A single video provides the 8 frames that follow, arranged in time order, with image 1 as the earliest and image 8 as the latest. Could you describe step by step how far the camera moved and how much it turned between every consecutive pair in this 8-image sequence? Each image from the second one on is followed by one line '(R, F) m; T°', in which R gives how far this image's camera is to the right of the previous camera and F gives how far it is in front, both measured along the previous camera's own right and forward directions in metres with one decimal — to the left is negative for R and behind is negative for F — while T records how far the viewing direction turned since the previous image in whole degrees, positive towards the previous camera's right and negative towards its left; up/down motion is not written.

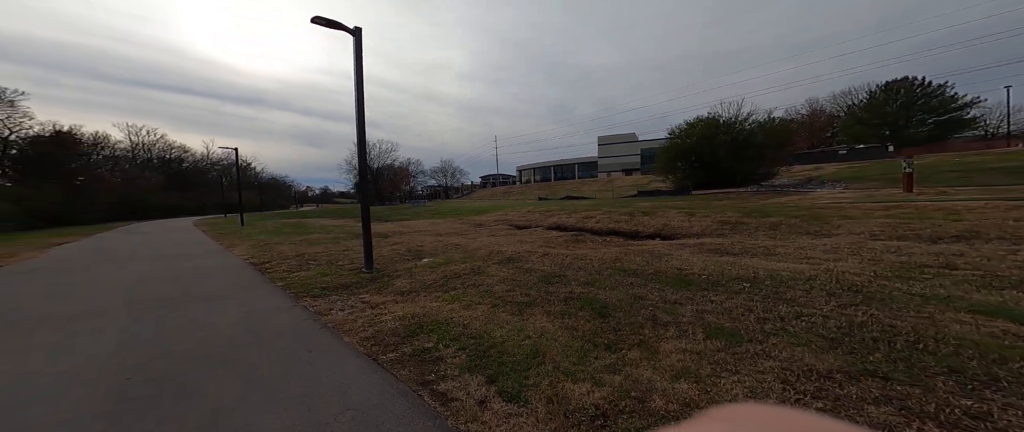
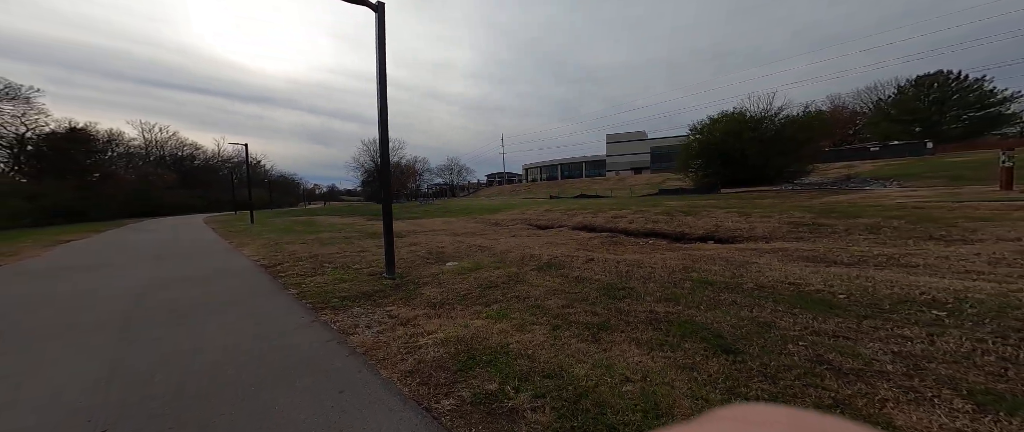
(-0.5, +0.7) m; -1°
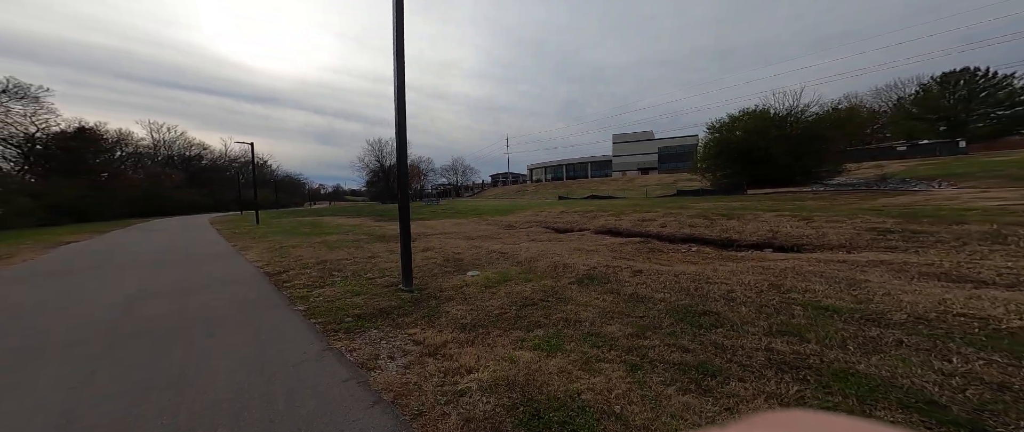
(-0.4, +0.6) m; -1°
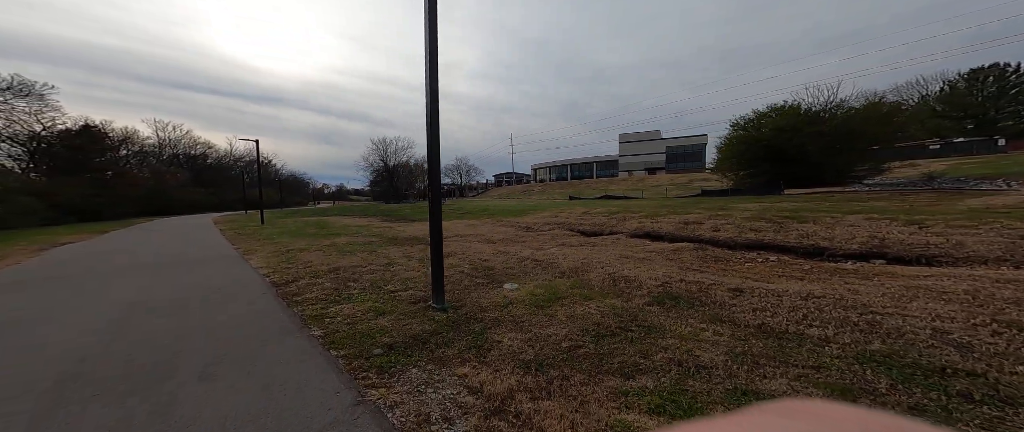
(-0.7, +0.9) m; -1°
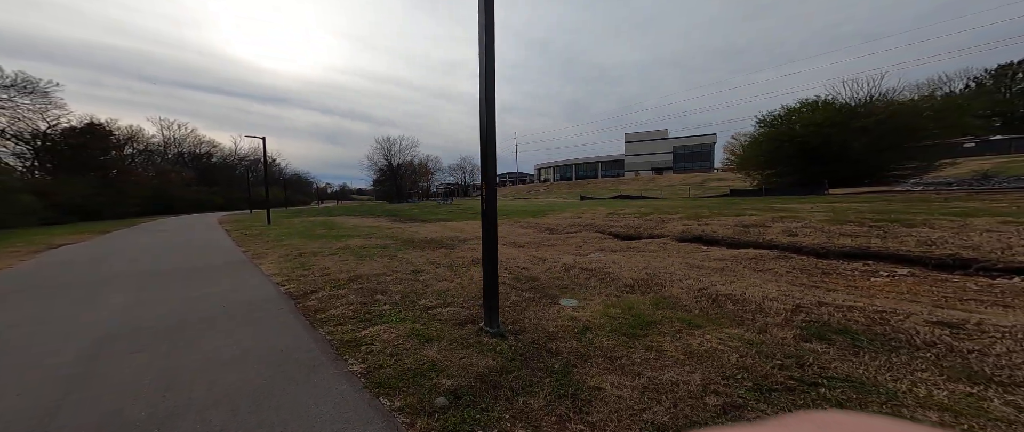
(-0.8, +0.9) m; 0°
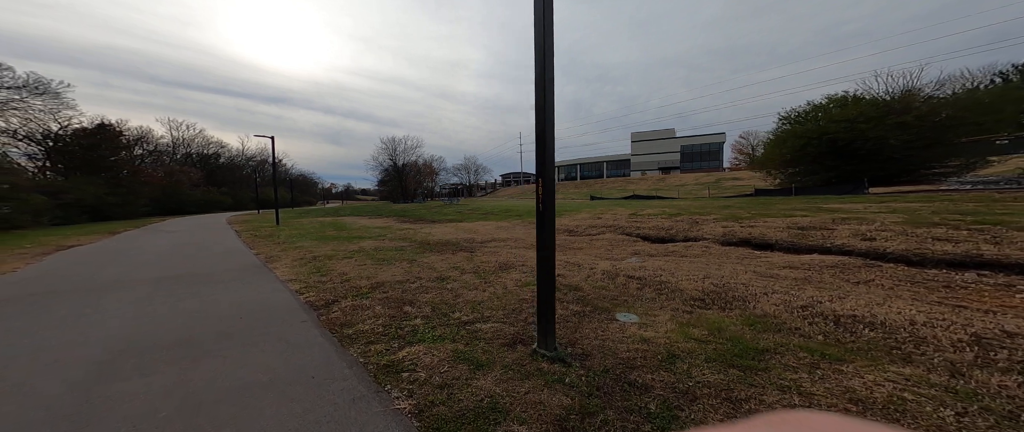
(-0.6, +0.6) m; -1°
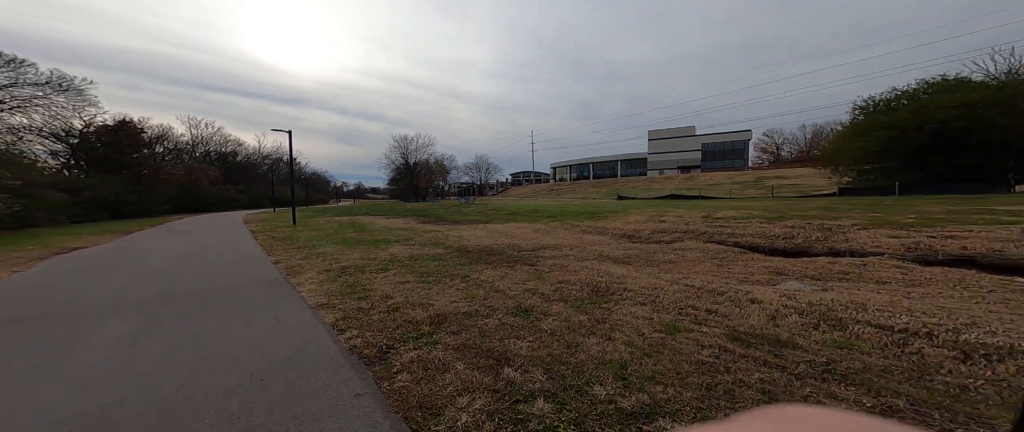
(-1.6, +2.0) m; -2°
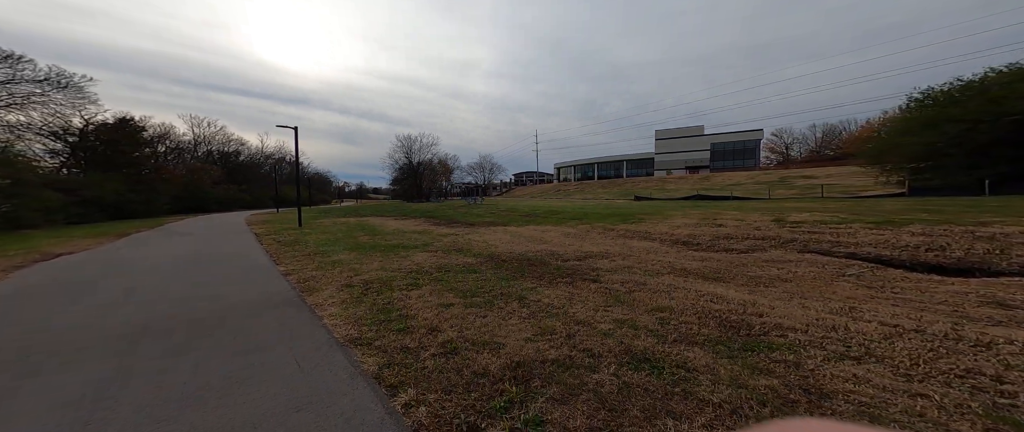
(-1.3, +1.7) m; 0°
